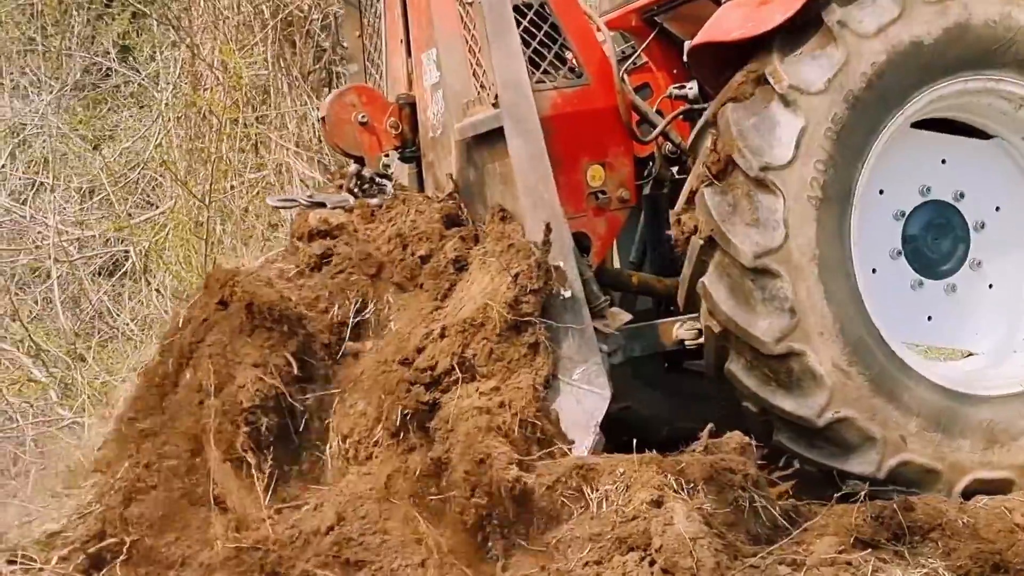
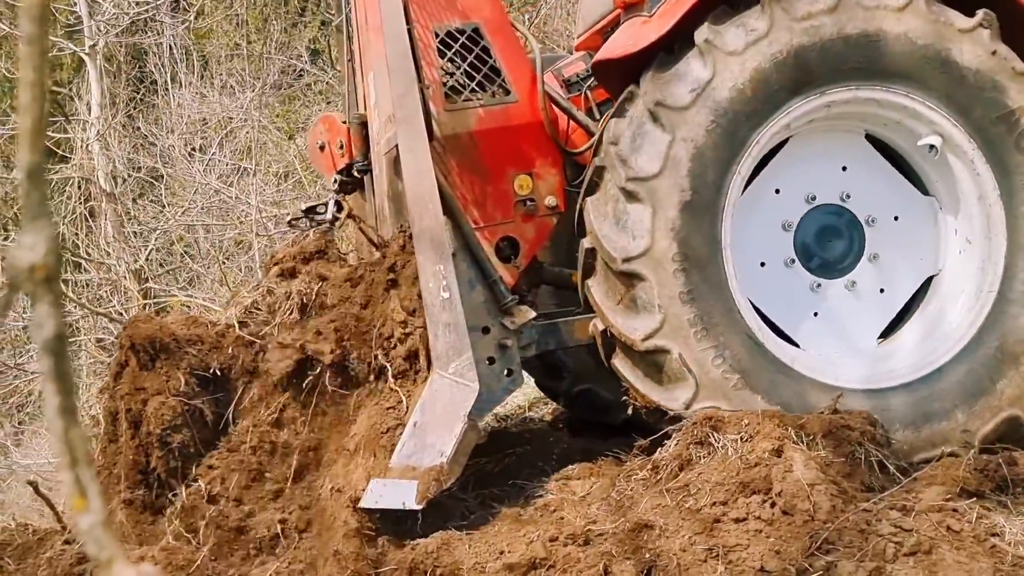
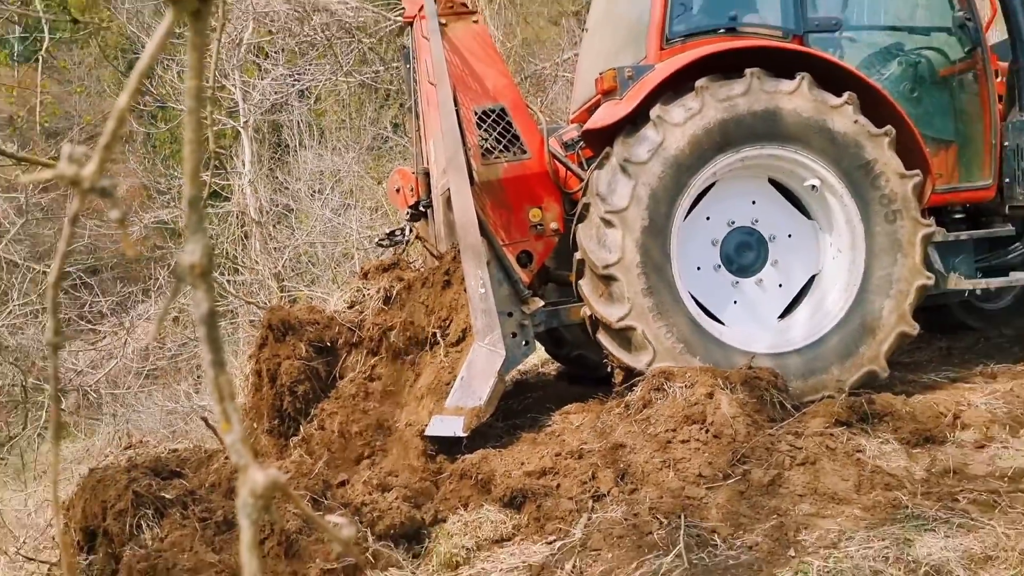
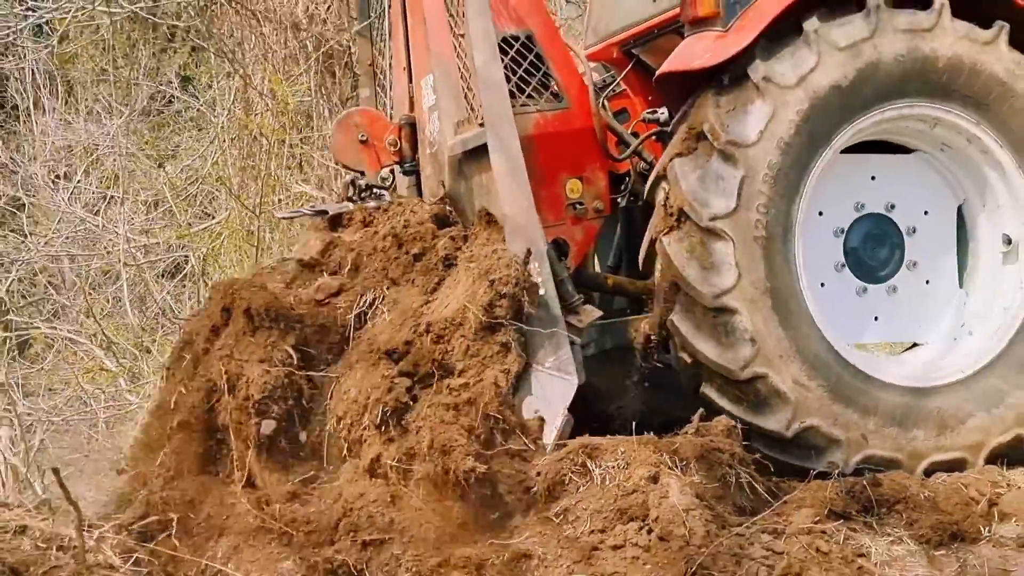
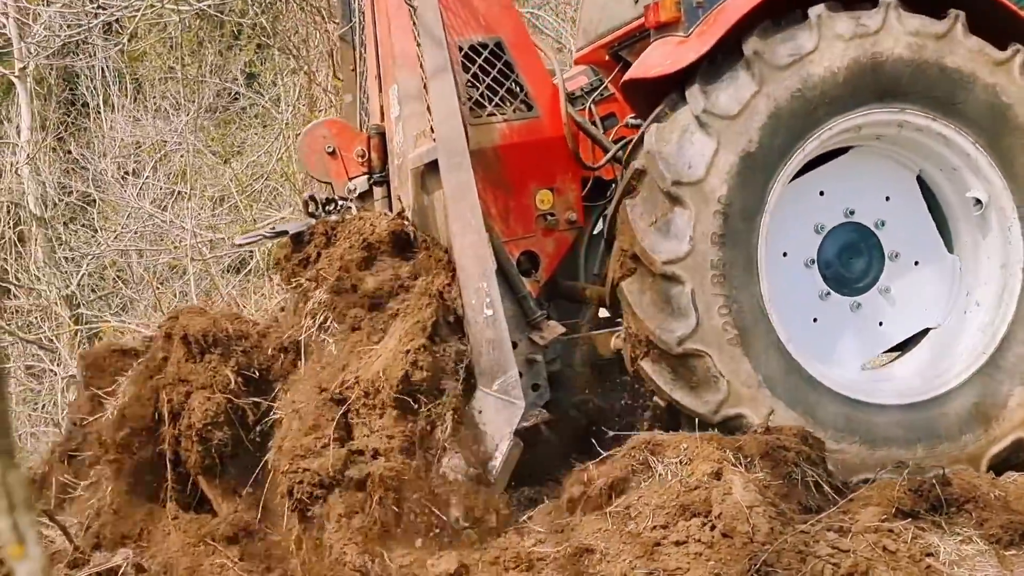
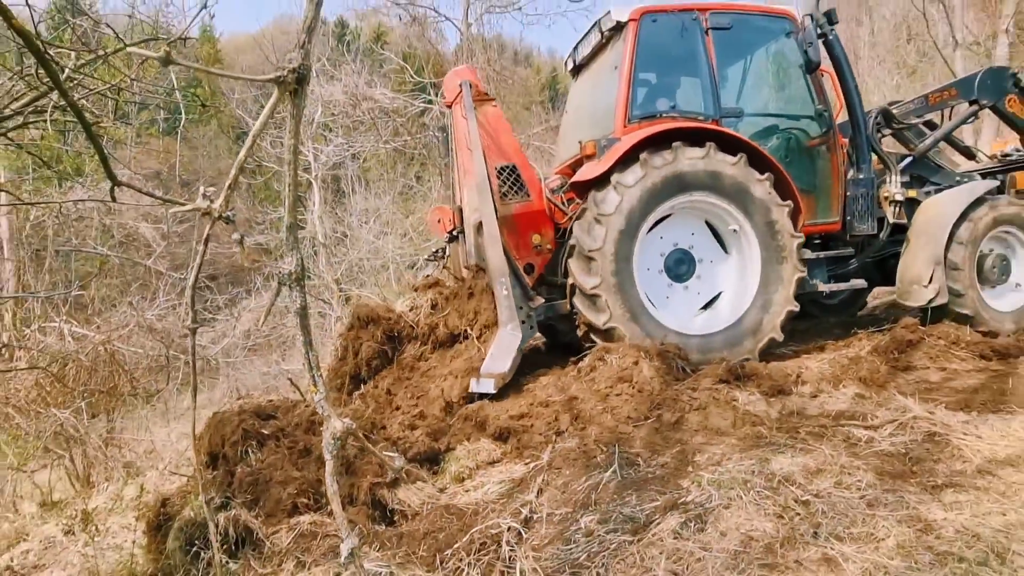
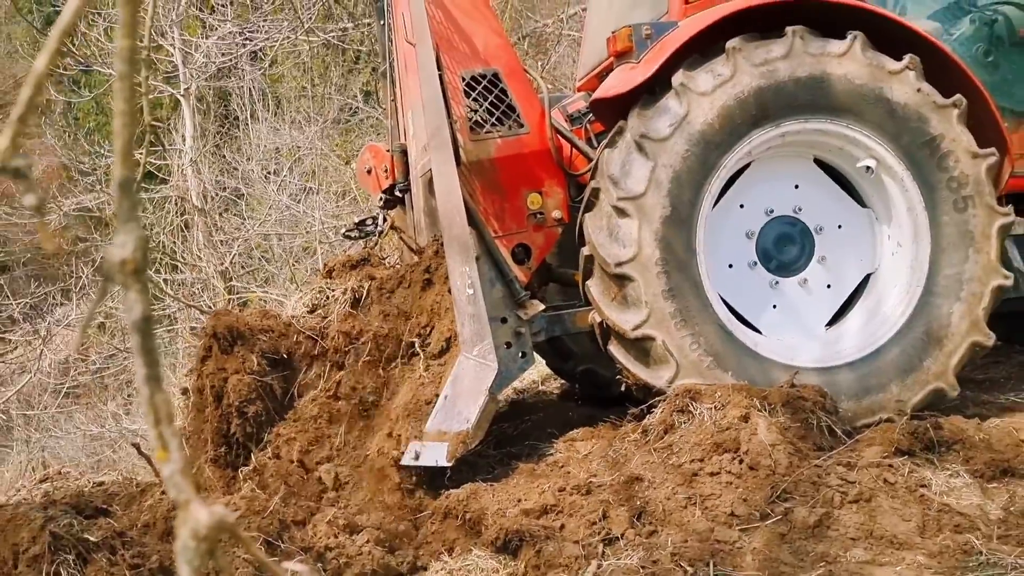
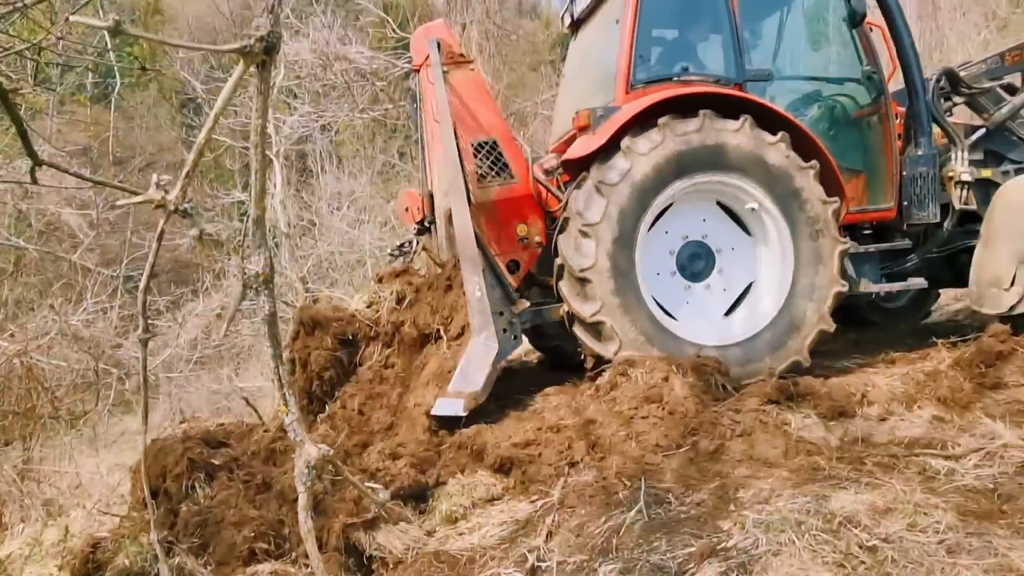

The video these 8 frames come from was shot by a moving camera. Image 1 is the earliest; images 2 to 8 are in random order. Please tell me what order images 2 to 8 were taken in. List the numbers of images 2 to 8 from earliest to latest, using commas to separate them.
4, 5, 2, 7, 3, 8, 6
